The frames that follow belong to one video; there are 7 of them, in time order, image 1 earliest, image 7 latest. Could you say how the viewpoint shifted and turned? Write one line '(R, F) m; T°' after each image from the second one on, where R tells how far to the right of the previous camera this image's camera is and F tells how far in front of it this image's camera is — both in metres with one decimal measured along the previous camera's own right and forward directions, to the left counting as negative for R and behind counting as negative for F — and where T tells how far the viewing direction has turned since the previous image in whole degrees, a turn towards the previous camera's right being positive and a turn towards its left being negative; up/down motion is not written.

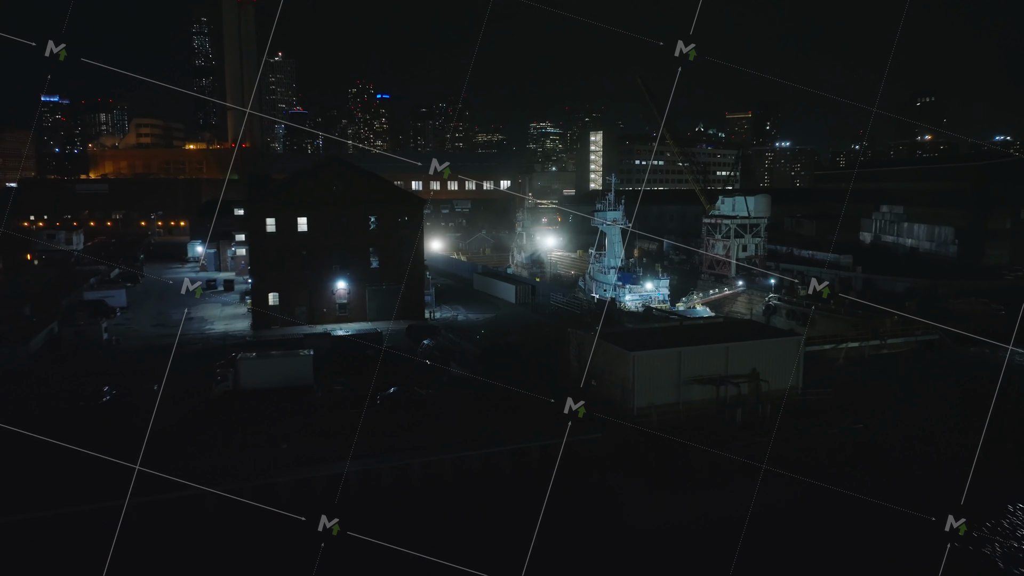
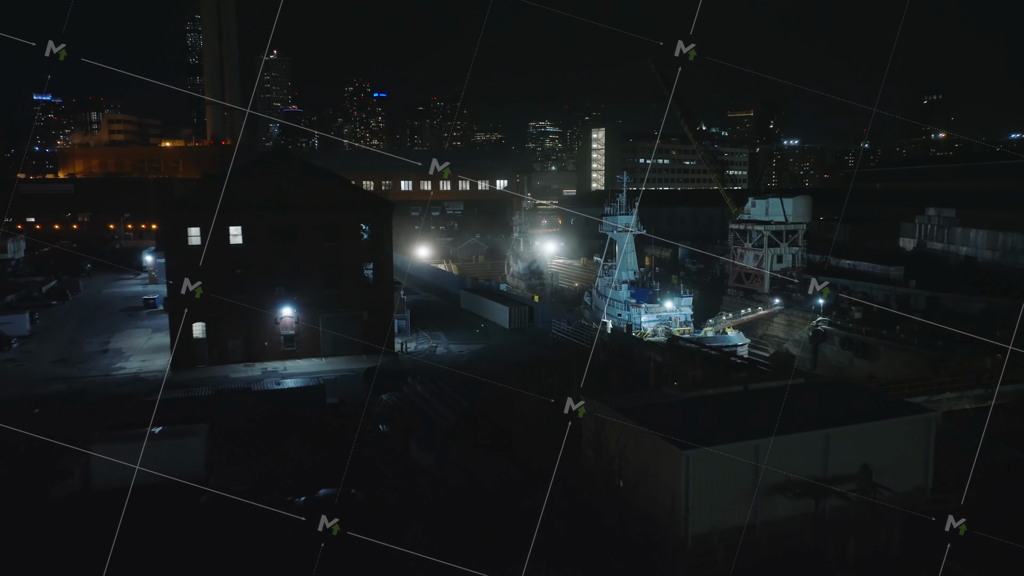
(+0.3, +5.3) m; 0°
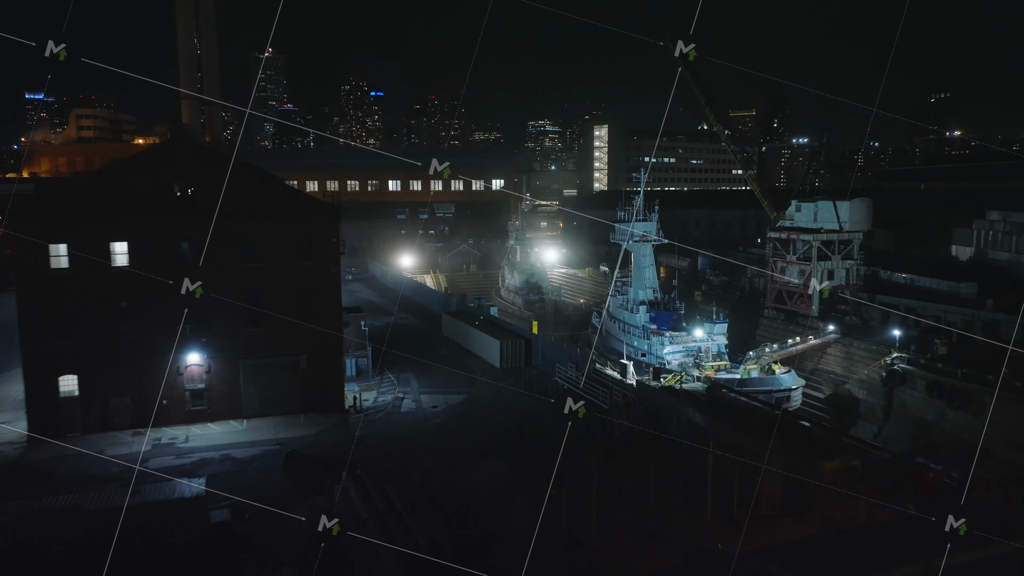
(+0.3, +5.3) m; 0°
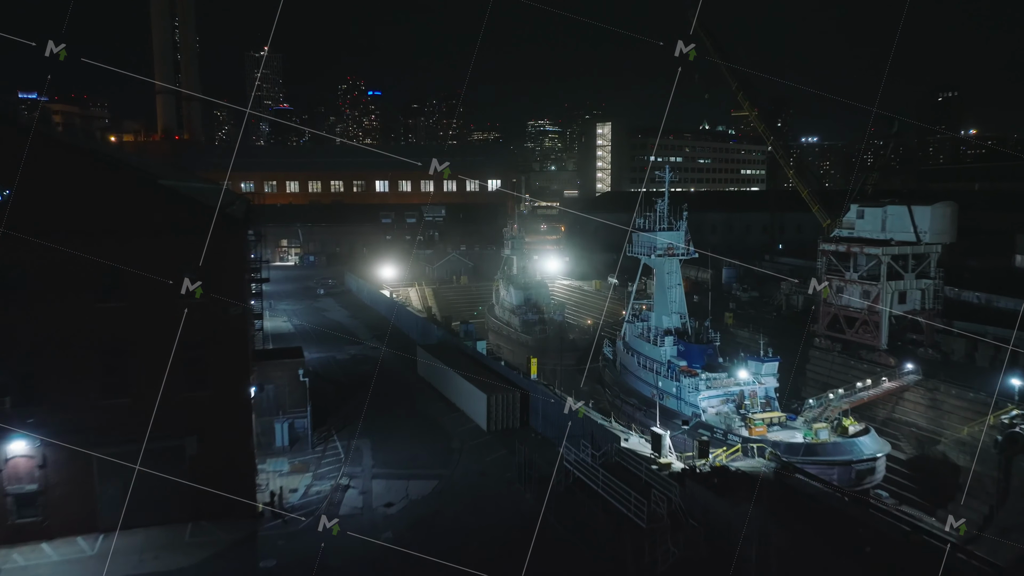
(+0.2, +4.9) m; 0°
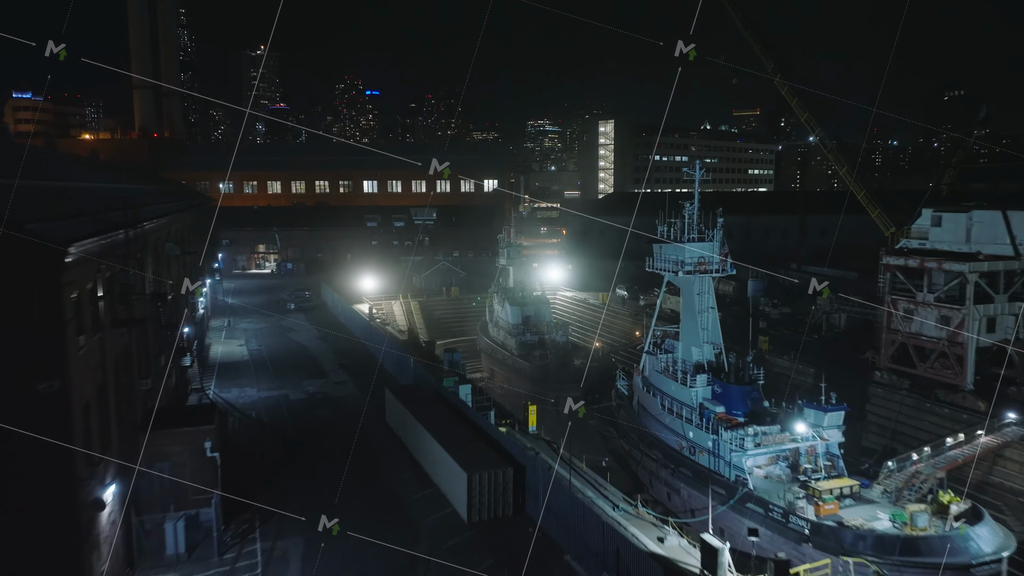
(+0.2, +3.9) m; 0°
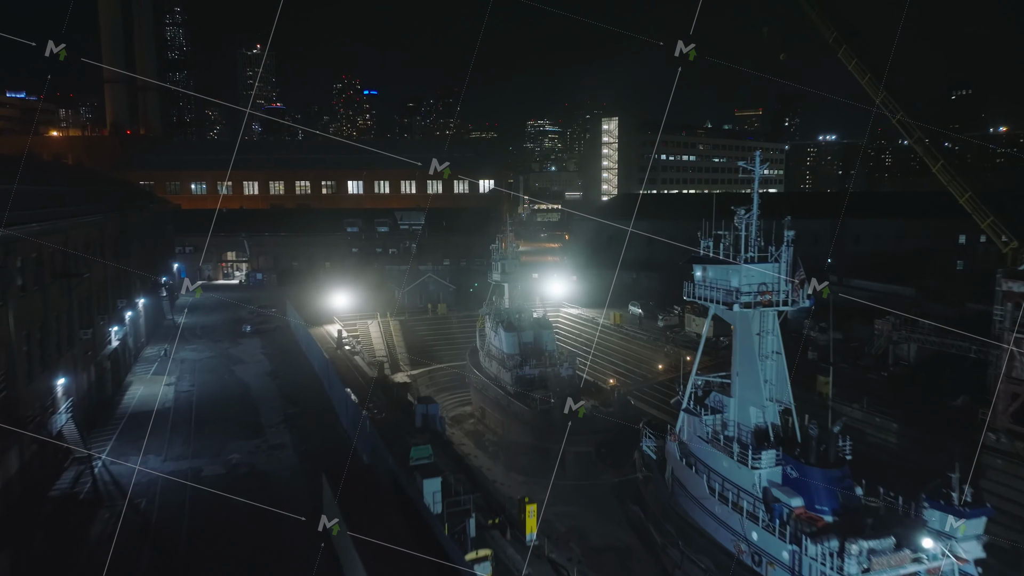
(+0.2, +4.5) m; 0°
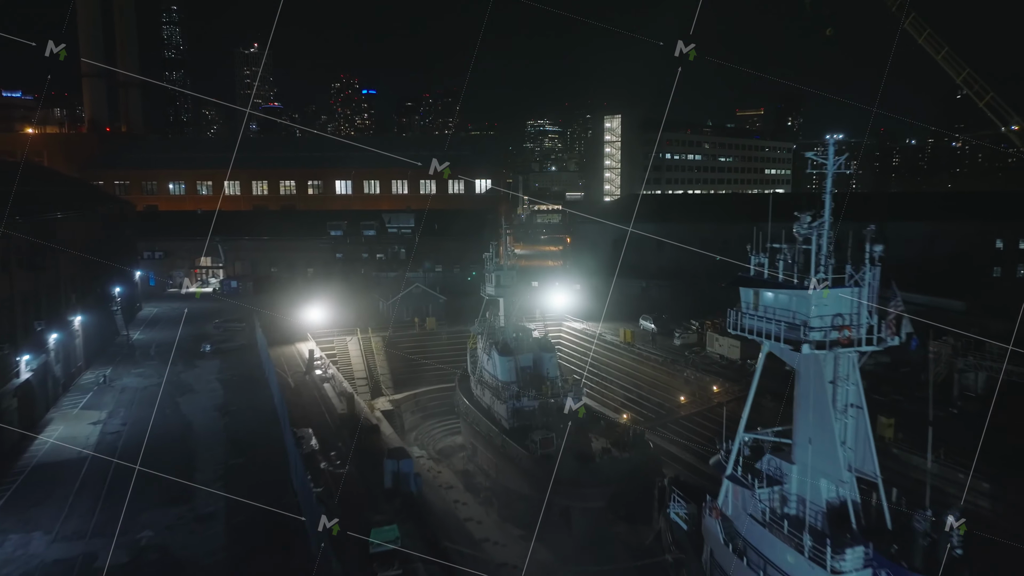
(+0.1, +3.0) m; 0°
